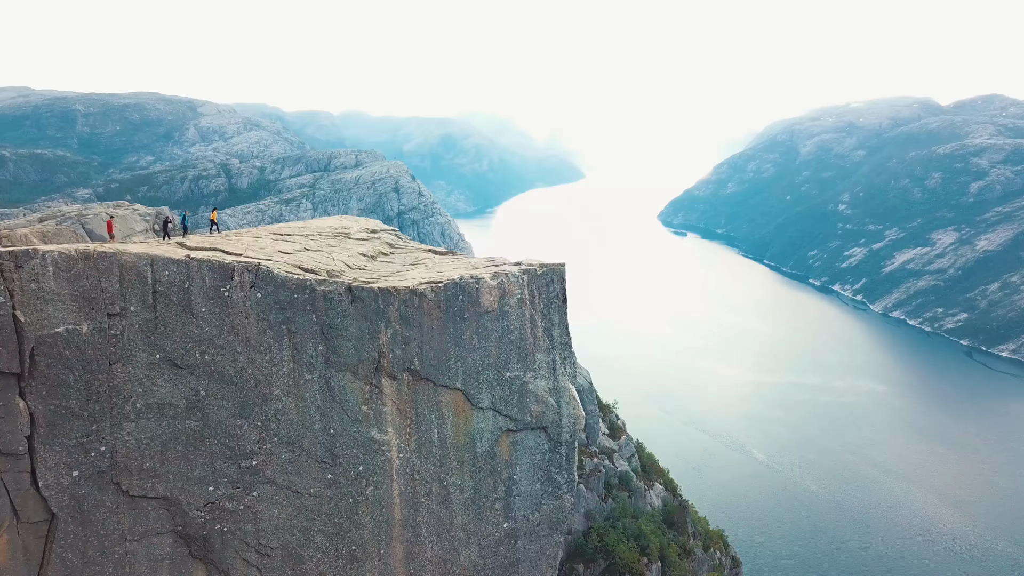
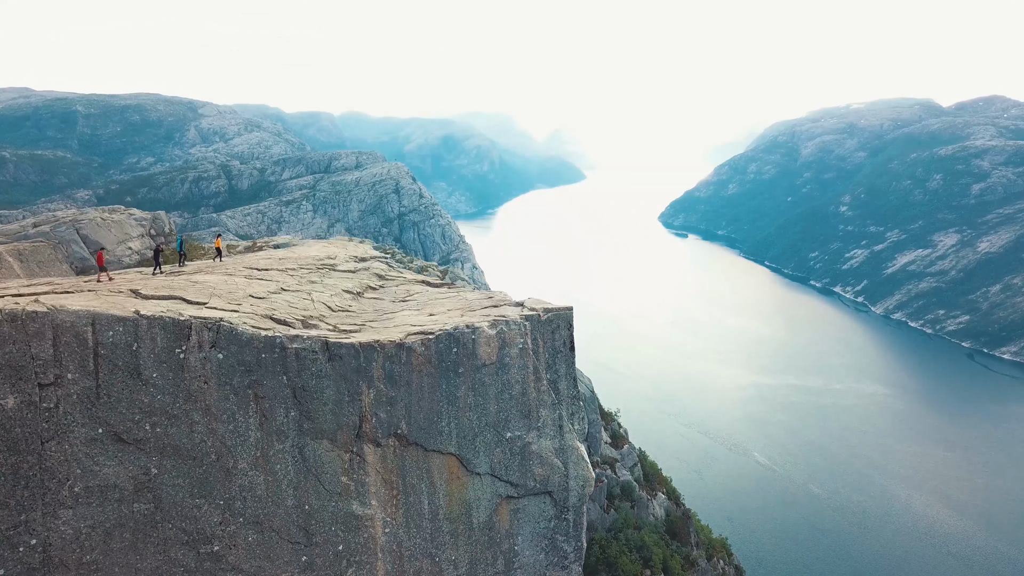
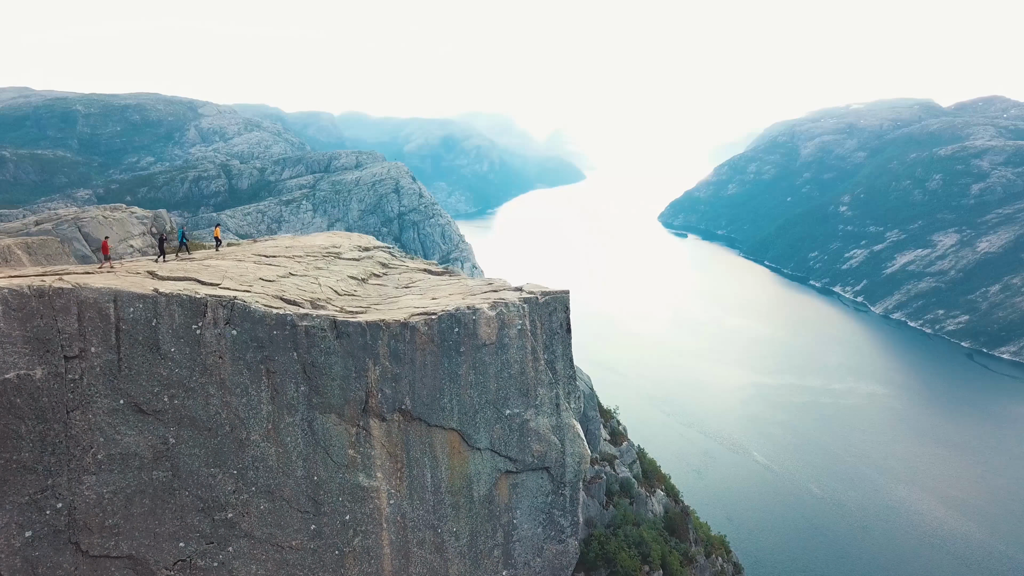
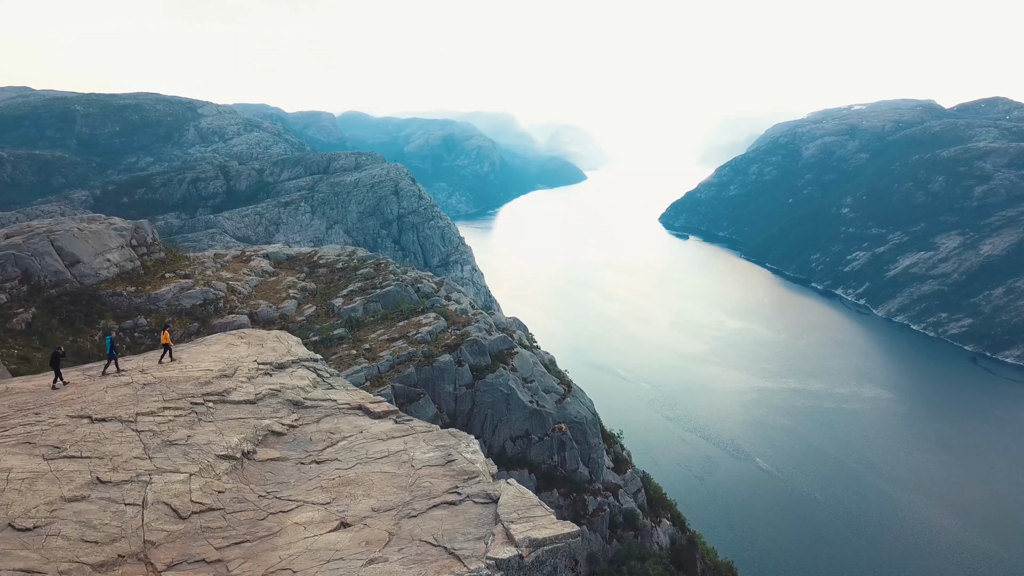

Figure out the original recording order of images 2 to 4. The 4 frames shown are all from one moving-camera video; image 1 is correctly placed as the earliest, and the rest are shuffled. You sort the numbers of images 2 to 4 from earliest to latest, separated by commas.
3, 2, 4
